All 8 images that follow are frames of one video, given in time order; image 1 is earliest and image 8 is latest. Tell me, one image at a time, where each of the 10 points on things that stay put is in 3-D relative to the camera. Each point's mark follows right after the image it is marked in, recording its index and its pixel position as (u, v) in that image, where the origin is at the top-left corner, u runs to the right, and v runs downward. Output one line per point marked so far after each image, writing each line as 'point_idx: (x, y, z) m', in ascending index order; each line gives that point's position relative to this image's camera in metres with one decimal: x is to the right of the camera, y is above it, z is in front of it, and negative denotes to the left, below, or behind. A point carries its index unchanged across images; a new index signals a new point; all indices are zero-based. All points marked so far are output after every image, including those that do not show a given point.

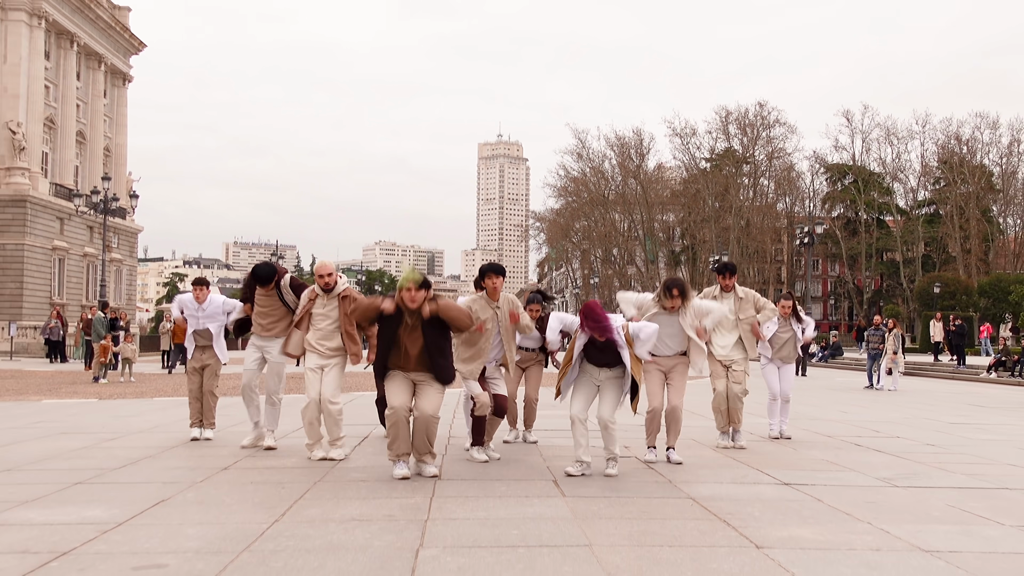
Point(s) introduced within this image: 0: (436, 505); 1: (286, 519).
0: (-0.4, -1.1, +5.3) m
1: (-1.1, -1.1, +4.9) m
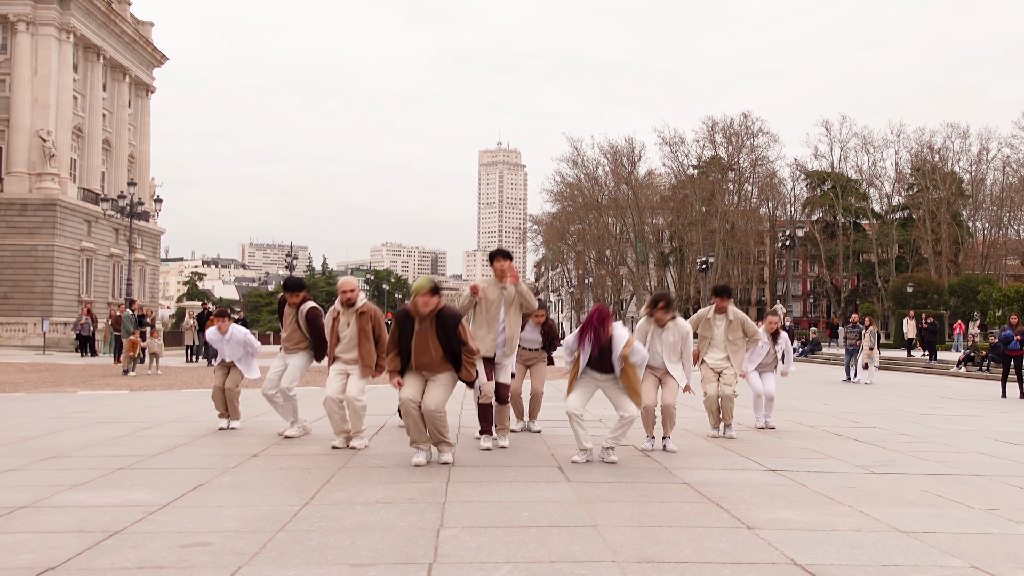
0: (-0.3, -1.1, +5.7) m
1: (-1.0, -1.1, +5.3) m
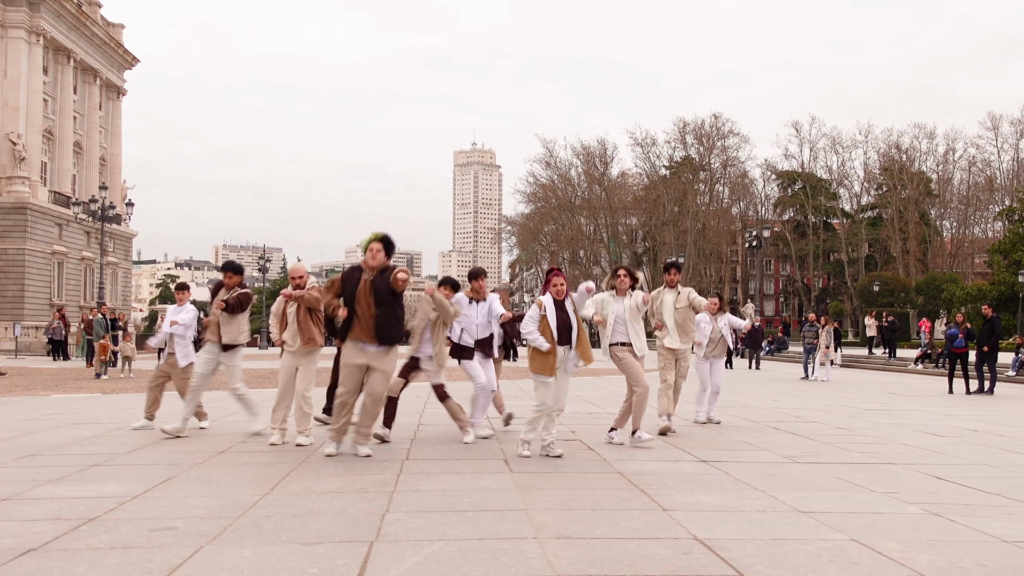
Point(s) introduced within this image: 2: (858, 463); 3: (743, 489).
0: (-0.7, -1.2, +6.1) m
1: (-1.3, -1.1, +5.7) m
2: (+2.5, -1.3, +7.2) m
3: (+1.3, -1.2, +5.8) m
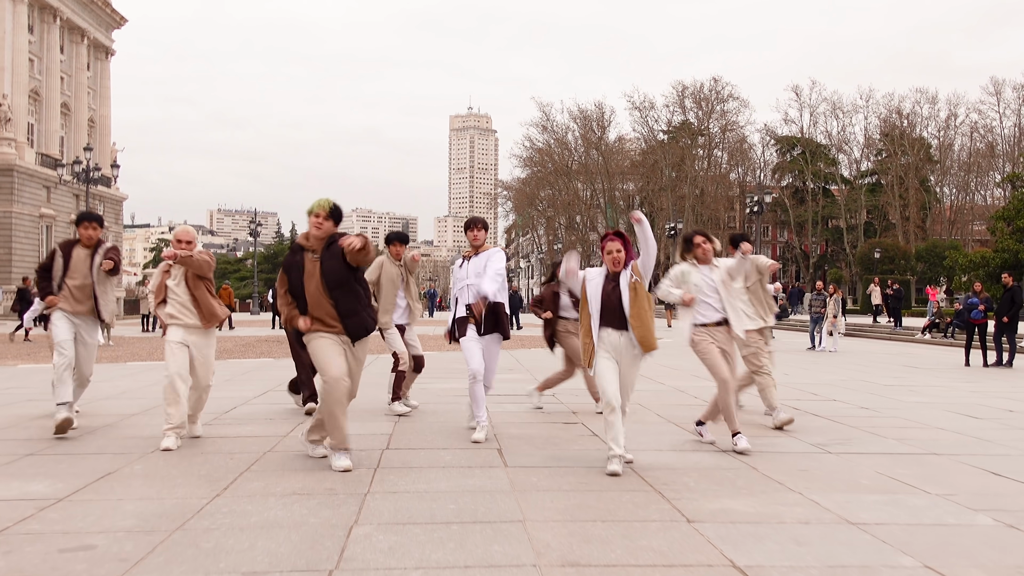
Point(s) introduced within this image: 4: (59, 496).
0: (-0.7, -1.0, +5.3) m
1: (-1.4, -1.0, +4.9) m
2: (+2.5, -1.1, +6.4) m
3: (+1.3, -1.0, +5.0) m
4: (-2.1, -1.0, +4.8) m
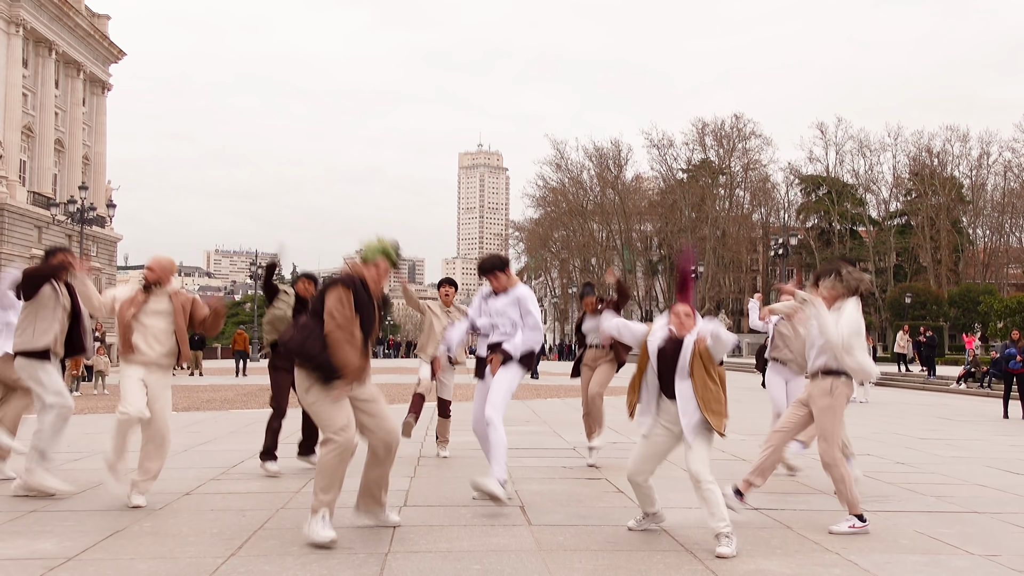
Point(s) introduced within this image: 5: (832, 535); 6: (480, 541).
0: (-0.6, -1.2, +5.1) m
1: (-1.2, -1.2, +4.7) m
2: (+2.6, -1.4, +6.2) m
3: (+1.4, -1.2, +4.8) m
4: (-2.0, -1.2, +4.7) m
5: (+1.7, -1.3, +5.4) m
6: (-0.2, -1.2, +4.9) m
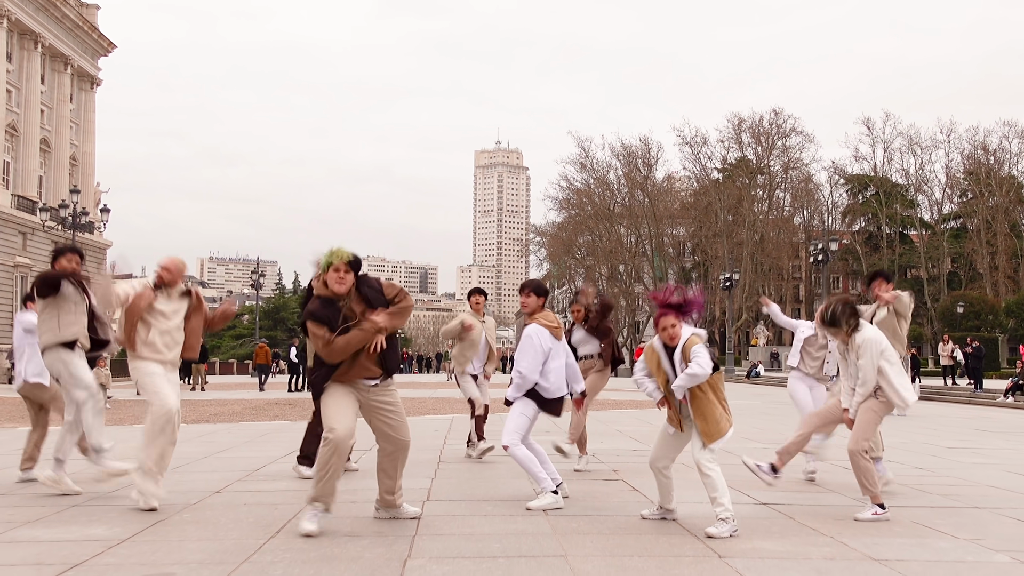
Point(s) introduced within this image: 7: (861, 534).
0: (-0.5, -1.2, +5.6) m
1: (-1.2, -1.2, +5.2) m
2: (+2.7, -1.4, +6.6) m
3: (+1.5, -1.3, +5.2) m
4: (-1.9, -1.2, +5.2) m
5: (+1.8, -1.3, +5.8) m
6: (-0.1, -1.2, +5.4) m
7: (+1.8, -1.3, +5.3) m
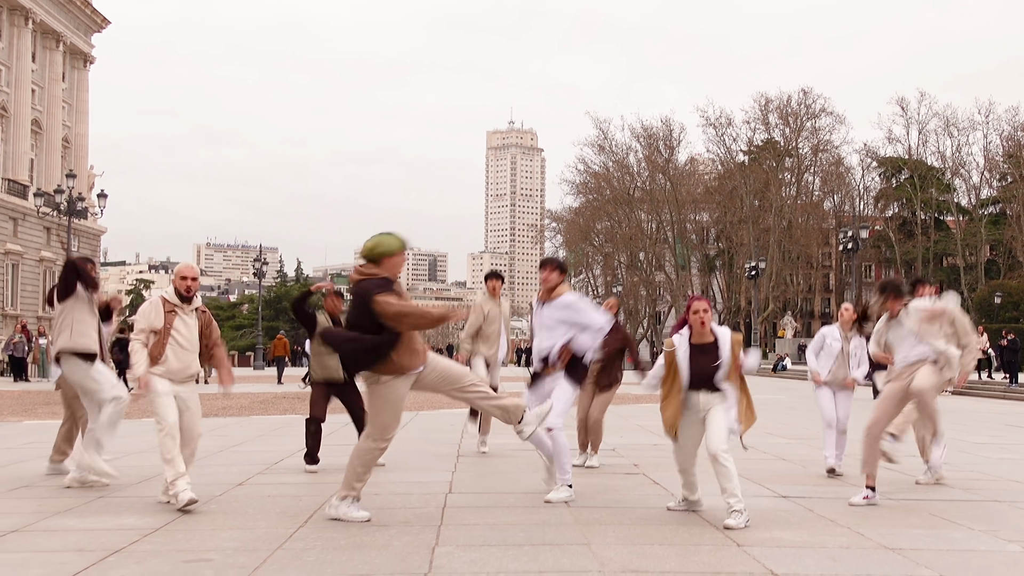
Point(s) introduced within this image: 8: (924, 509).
0: (-0.3, -1.2, +5.7) m
1: (-1.0, -1.2, +5.4) m
2: (+2.9, -1.3, +6.7) m
3: (+1.6, -1.2, +5.3) m
4: (-1.8, -1.2, +5.3) m
5: (+1.9, -1.3, +5.9) m
6: (+0.1, -1.2, +5.6) m
7: (+1.9, -1.2, +5.4) m
8: (+2.4, -1.3, +6.1) m
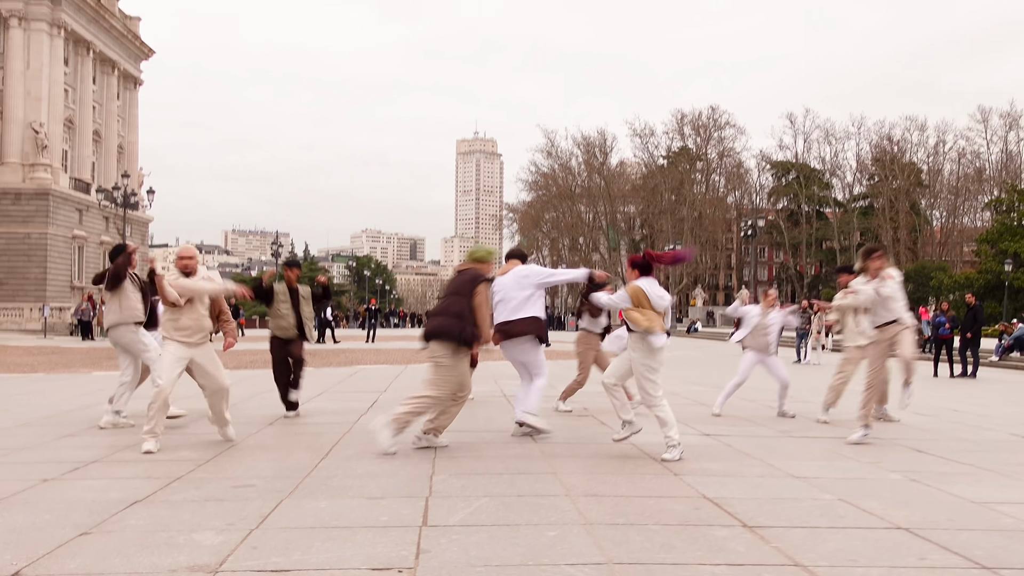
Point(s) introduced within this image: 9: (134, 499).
0: (-0.5, -1.1, +6.9) m
1: (-1.2, -1.1, +6.4) m
2: (+2.7, -1.2, +8.0) m
3: (+1.5, -1.1, +6.5) m
4: (-1.9, -1.1, +6.4) m
5: (+1.8, -1.1, +7.1) m
6: (-0.1, -1.1, +6.7) m
7: (+1.8, -1.1, +6.6) m
8: (+2.3, -1.1, +7.3) m
9: (-1.8, -1.0, +5.0) m
